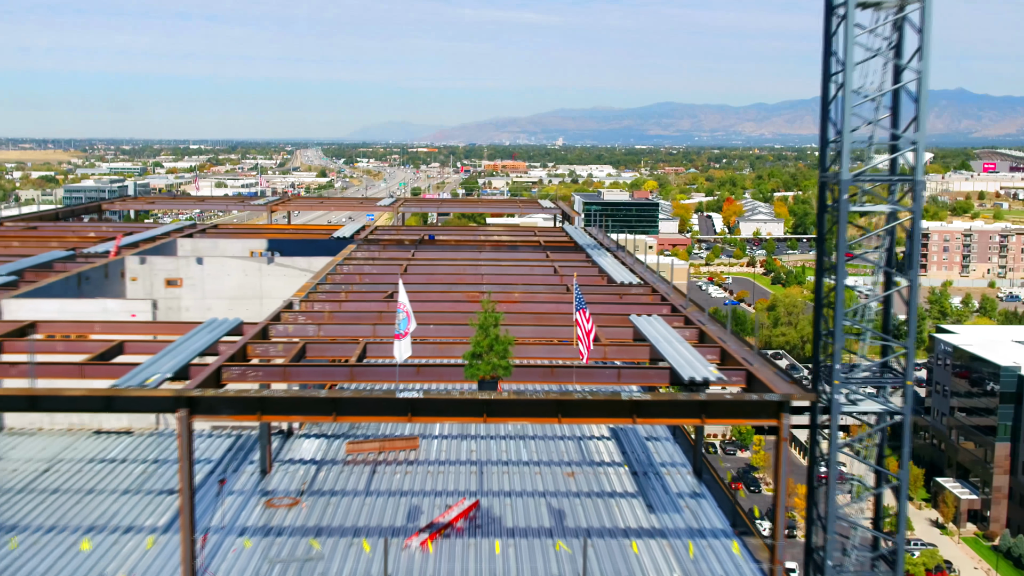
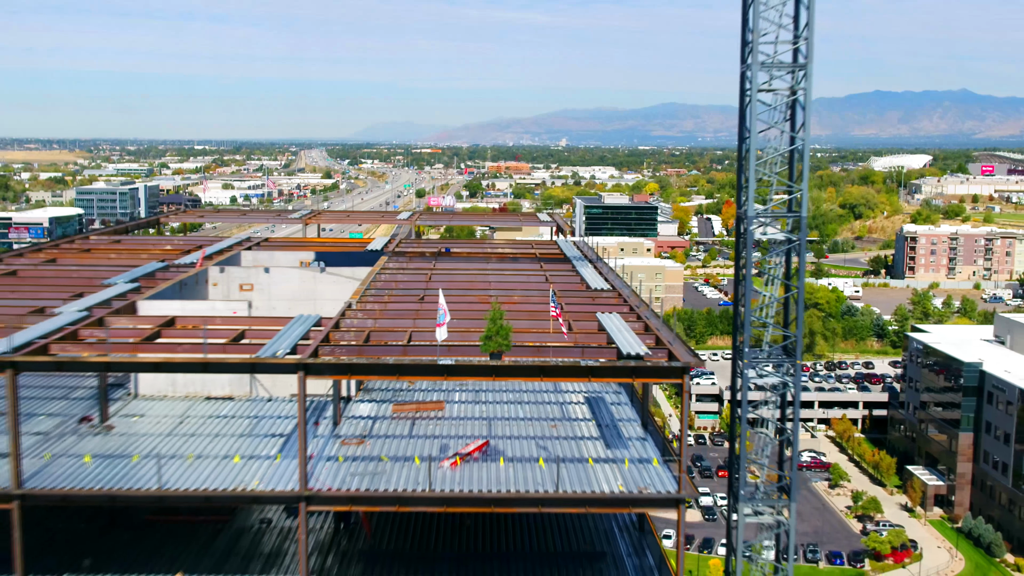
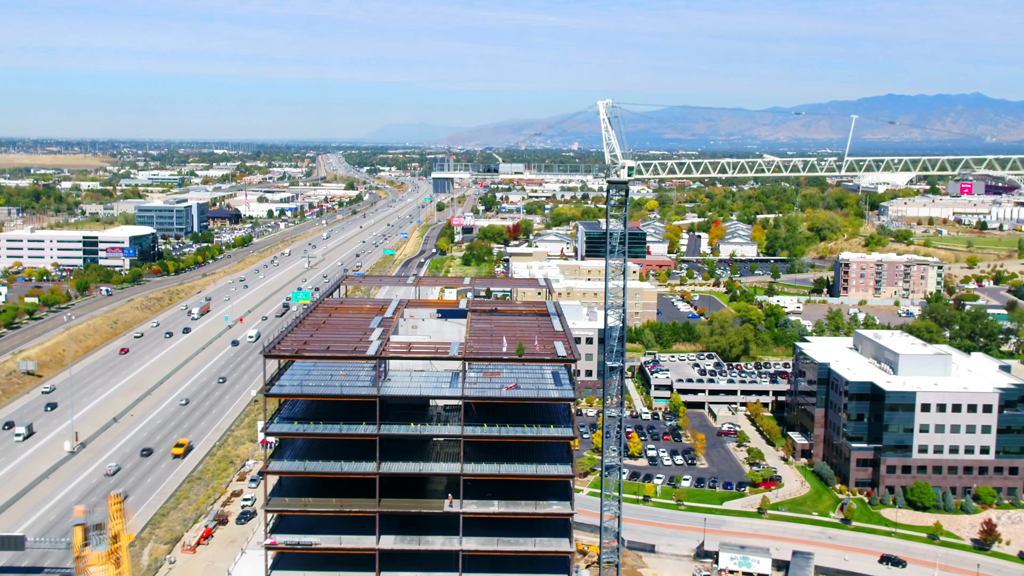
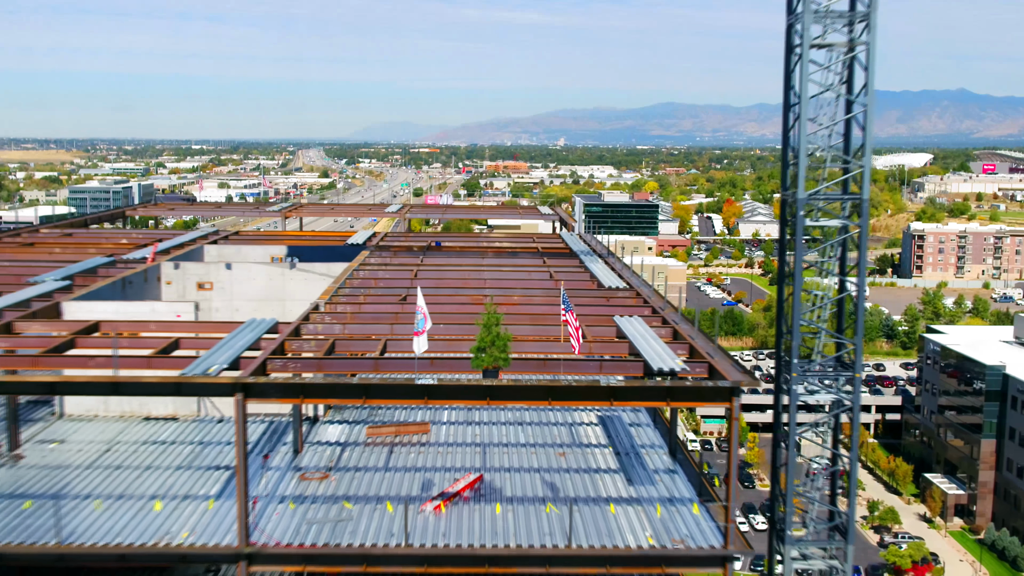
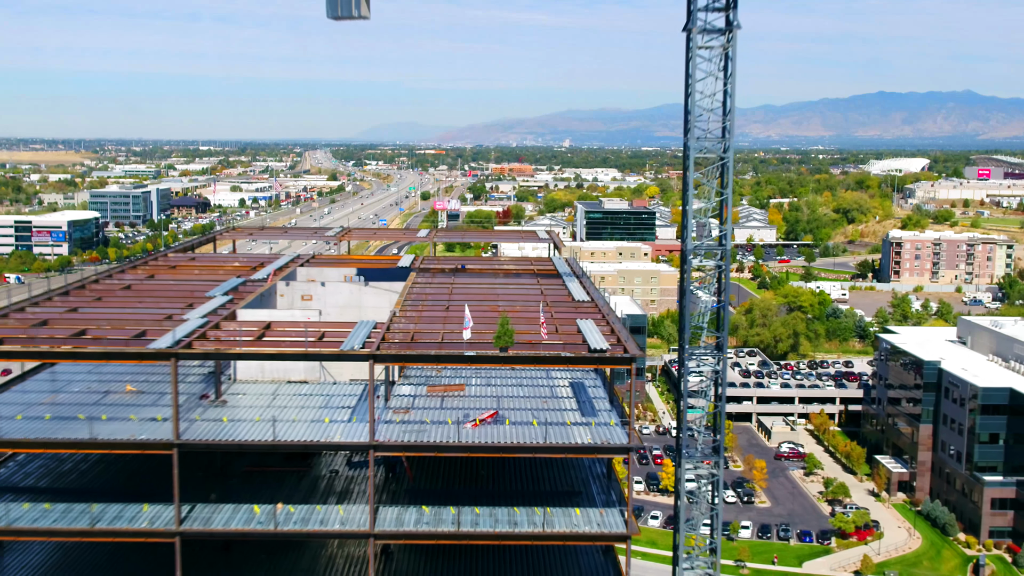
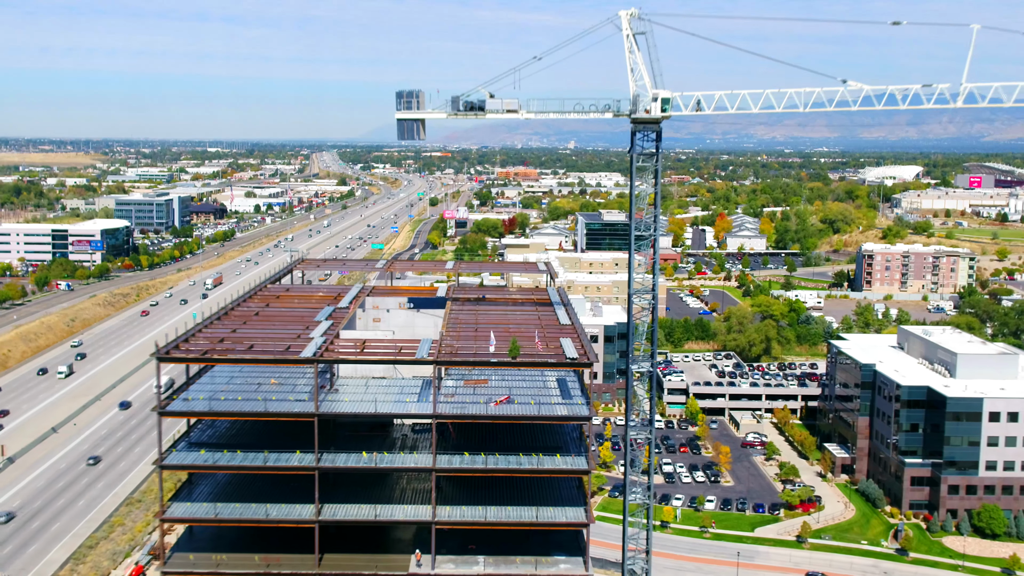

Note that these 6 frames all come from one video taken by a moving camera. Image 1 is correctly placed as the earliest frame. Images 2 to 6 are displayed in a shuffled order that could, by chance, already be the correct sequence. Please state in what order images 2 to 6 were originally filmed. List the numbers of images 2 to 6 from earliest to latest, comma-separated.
4, 2, 5, 6, 3
